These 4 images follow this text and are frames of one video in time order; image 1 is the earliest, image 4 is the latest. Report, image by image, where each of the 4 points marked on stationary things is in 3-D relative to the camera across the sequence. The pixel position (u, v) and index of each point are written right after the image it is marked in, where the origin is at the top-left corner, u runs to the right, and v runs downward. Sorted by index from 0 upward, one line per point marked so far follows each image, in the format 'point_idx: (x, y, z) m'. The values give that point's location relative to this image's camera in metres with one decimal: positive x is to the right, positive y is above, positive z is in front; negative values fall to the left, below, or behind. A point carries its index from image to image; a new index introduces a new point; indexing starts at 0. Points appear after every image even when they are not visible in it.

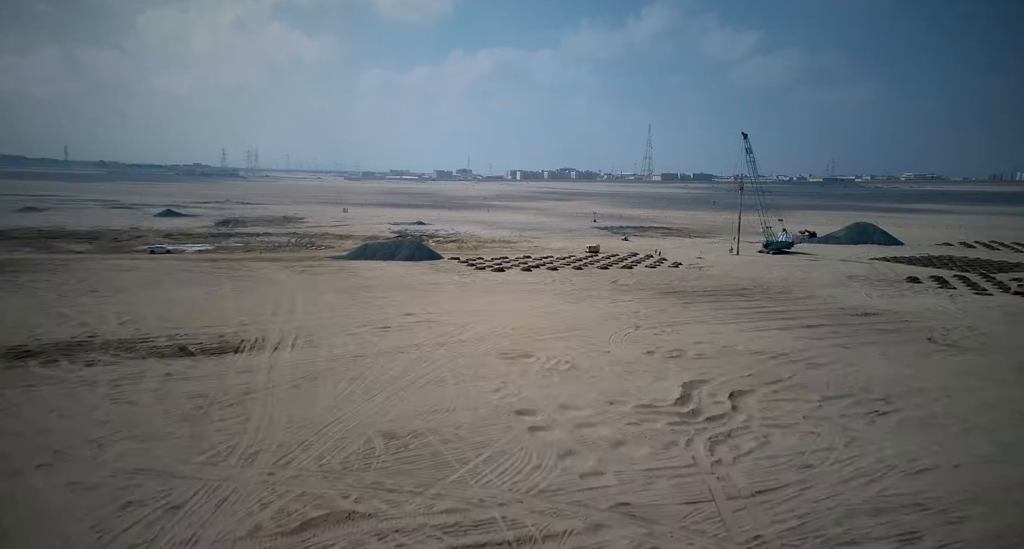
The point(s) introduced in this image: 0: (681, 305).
0: (+5.3, -1.0, +19.6) m
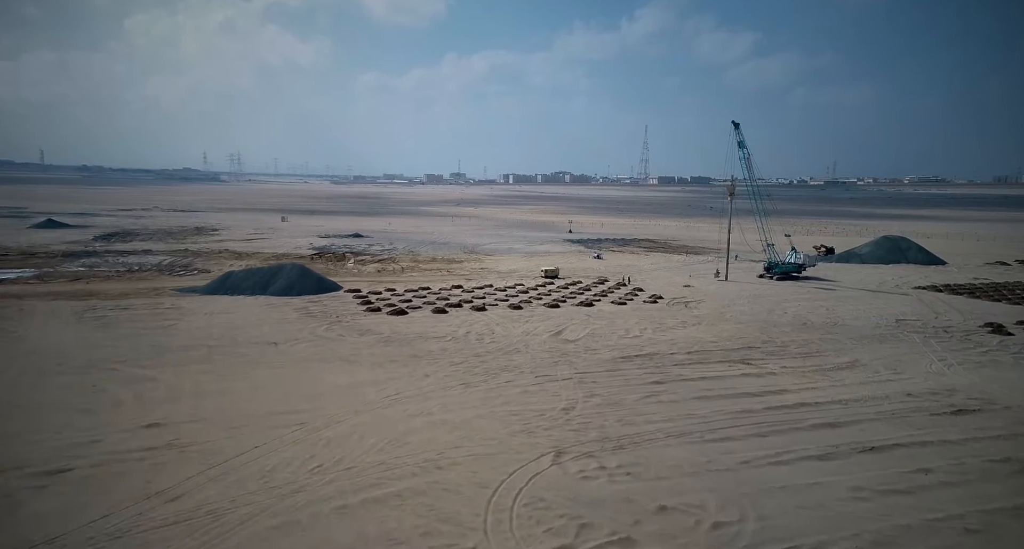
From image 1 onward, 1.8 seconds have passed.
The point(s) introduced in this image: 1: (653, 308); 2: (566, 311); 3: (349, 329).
0: (+2.6, -2.3, +12.0) m
1: (+4.6, -1.1, +20.0) m
2: (+1.8, -1.2, +19.3) m
3: (-4.2, -1.4, +15.9) m
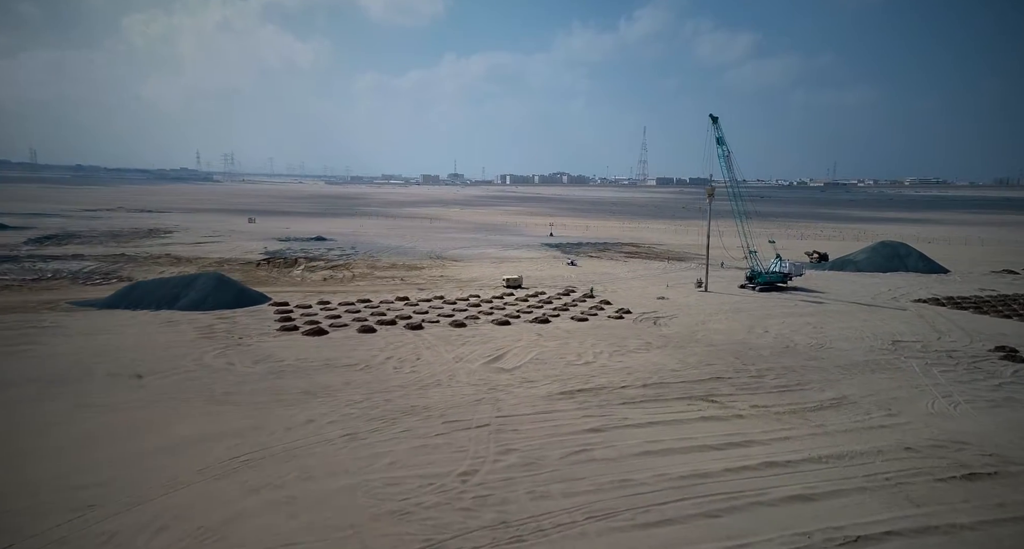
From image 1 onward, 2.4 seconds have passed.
0: (+1.0, -2.6, +9.6) m
1: (+3.0, -1.5, +17.5) m
2: (+0.2, -1.5, +16.8) m
3: (-5.8, -1.7, +13.5) m
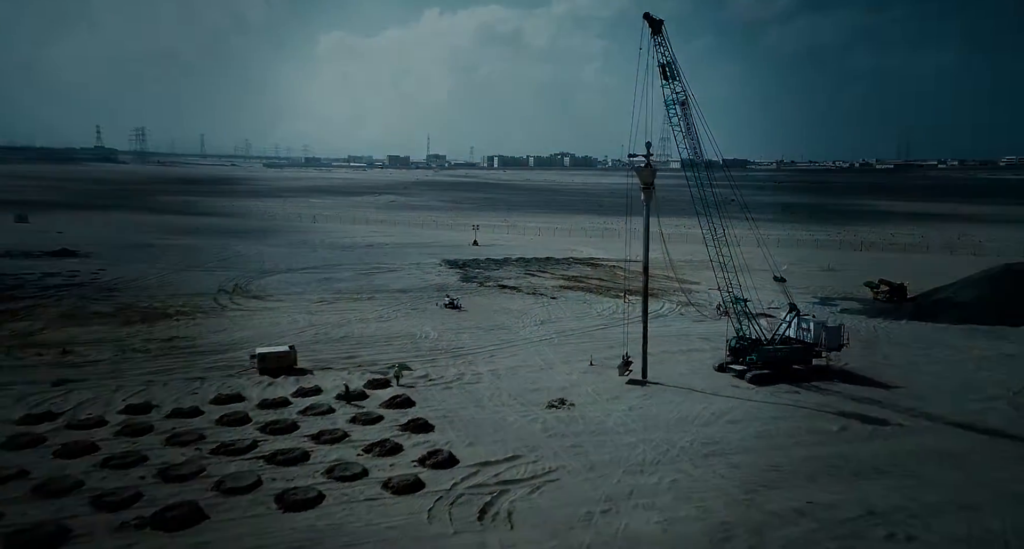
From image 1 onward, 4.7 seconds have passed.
0: (-3.6, -4.0, -1.1) m
1: (-2.0, -3.0, +7.0) m
2: (-4.7, -3.0, +6.2) m
3: (-10.5, -3.1, +2.5) m
